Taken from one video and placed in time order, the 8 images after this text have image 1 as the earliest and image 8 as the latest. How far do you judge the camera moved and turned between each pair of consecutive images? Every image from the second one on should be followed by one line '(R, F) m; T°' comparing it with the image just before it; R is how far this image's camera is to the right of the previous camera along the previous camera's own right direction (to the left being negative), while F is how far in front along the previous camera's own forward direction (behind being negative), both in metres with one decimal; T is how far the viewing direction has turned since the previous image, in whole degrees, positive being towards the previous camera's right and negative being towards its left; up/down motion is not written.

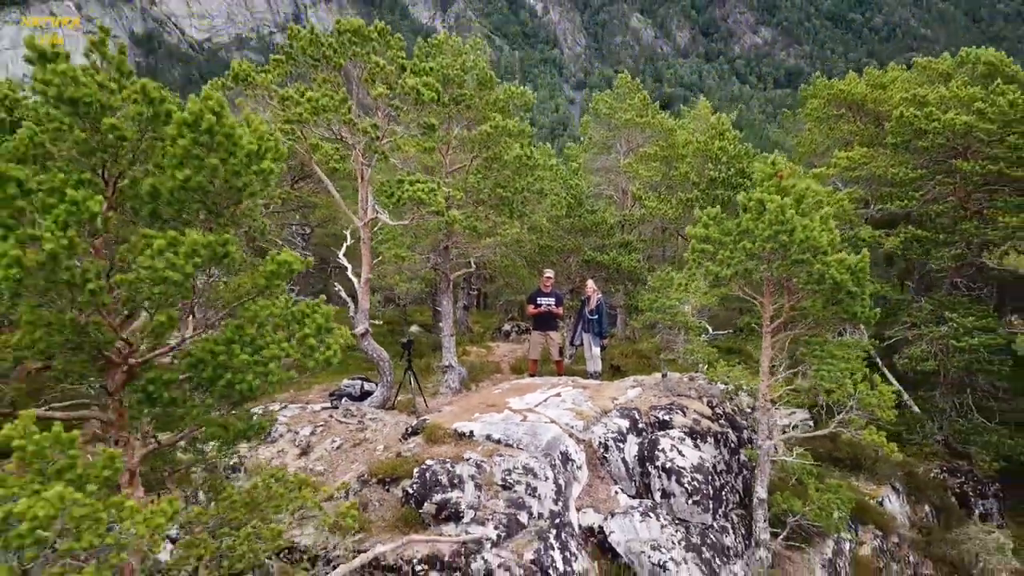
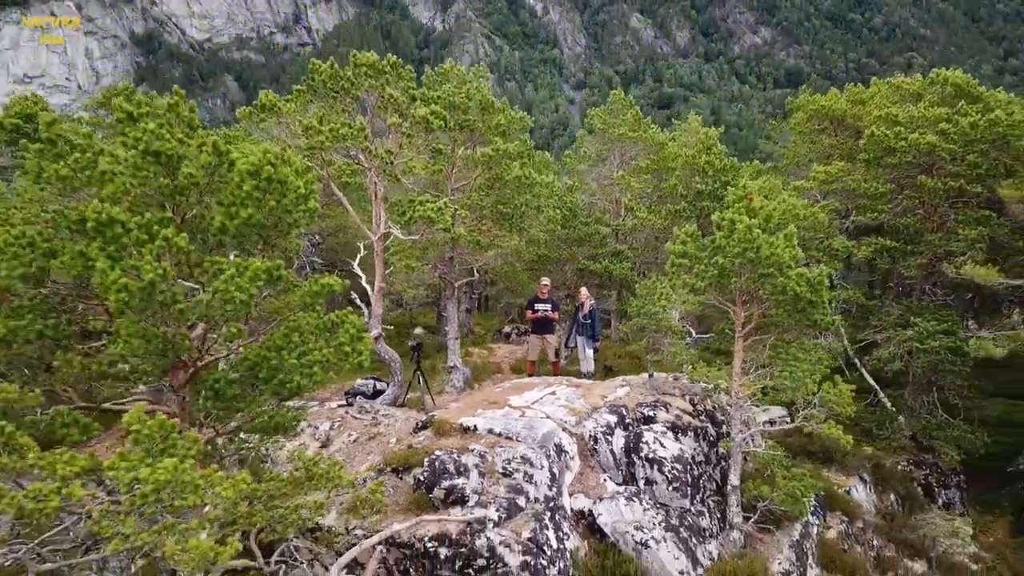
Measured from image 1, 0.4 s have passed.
(0.0, -1.7) m; 0°
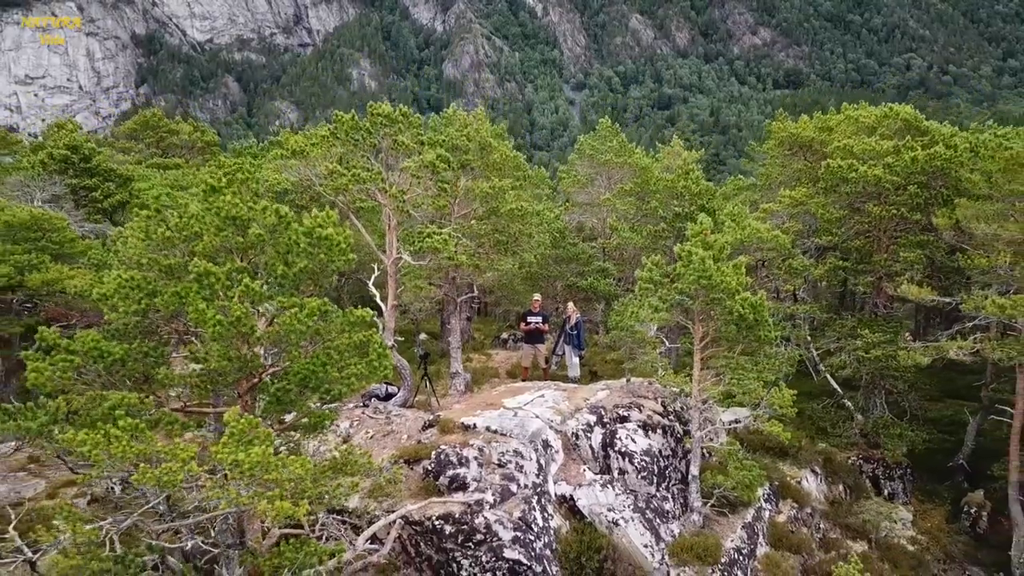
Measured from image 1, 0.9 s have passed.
(+0.1, -3.0) m; 0°
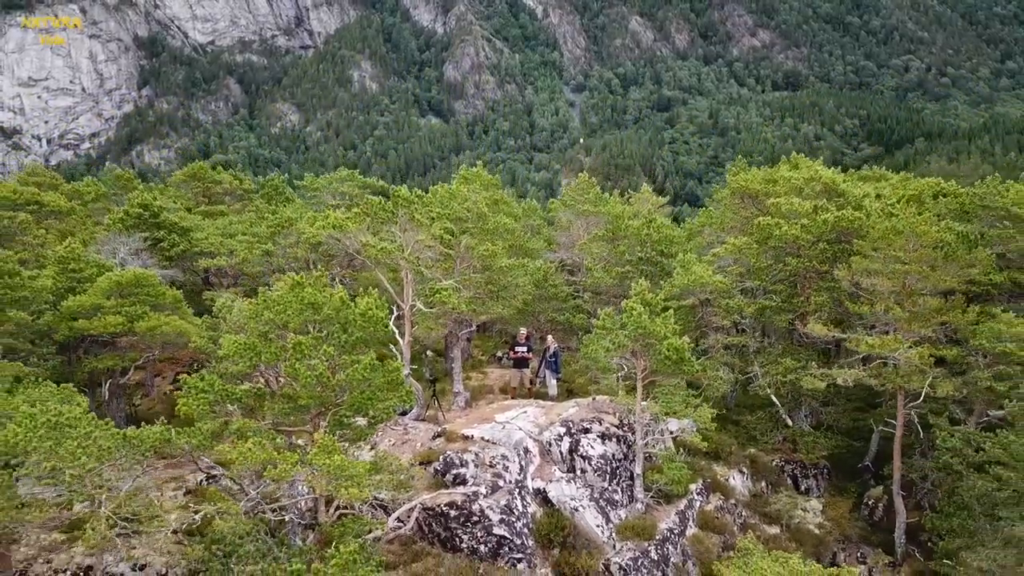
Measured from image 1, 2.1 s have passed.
(+0.3, -6.3) m; 0°
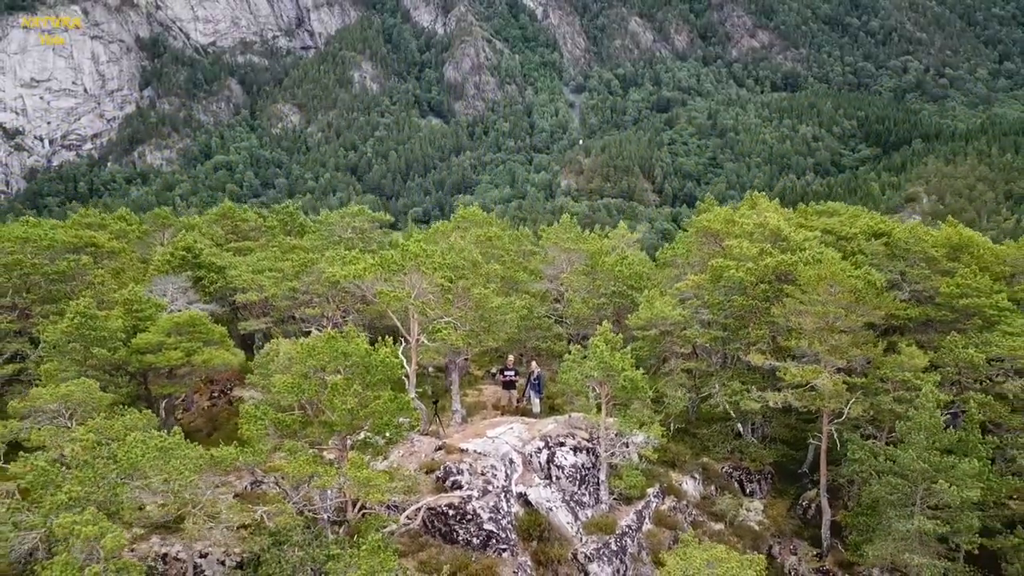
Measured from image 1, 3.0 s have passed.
(+0.4, -5.8) m; 0°
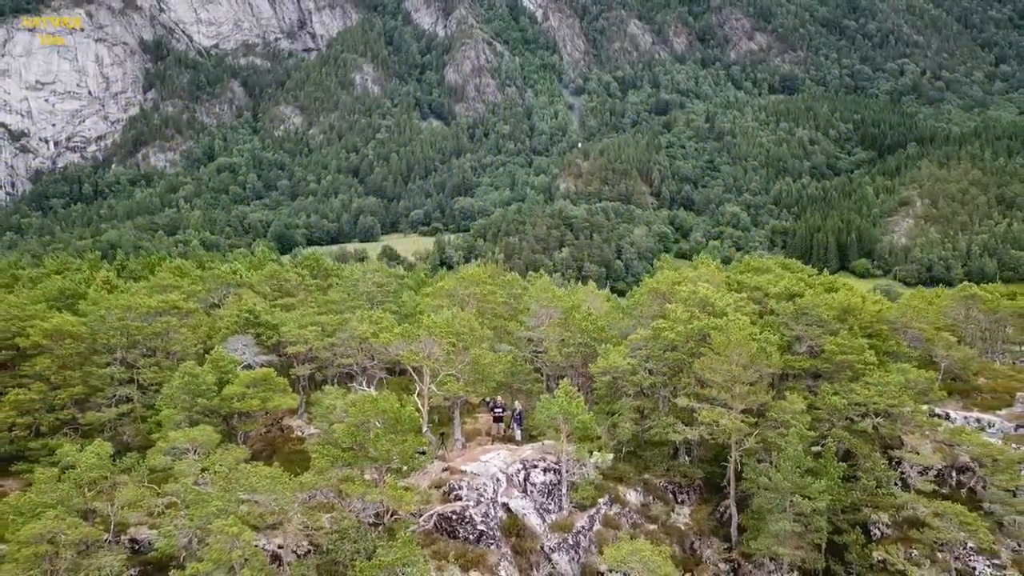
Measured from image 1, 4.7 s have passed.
(+0.7, -11.9) m; 0°
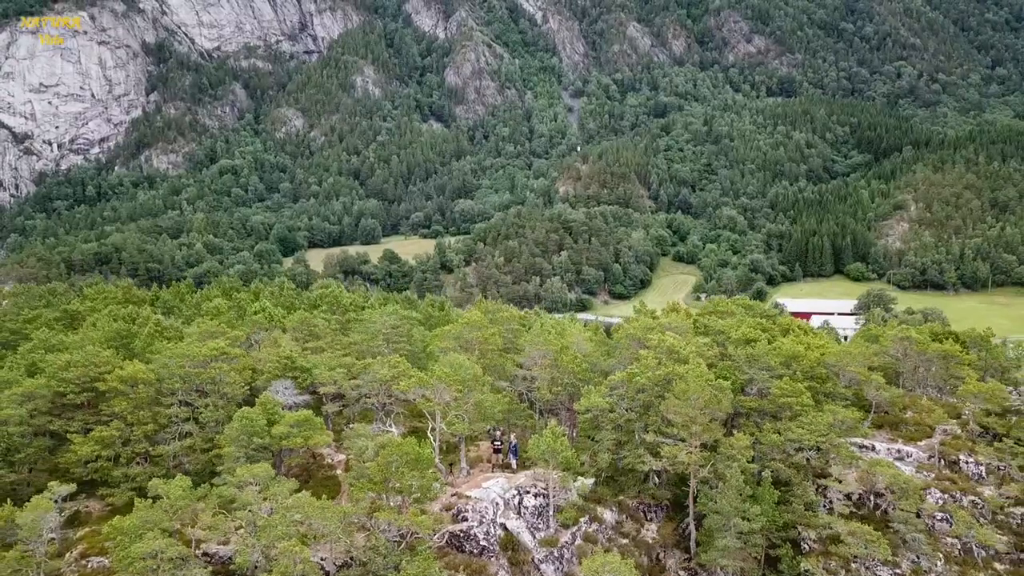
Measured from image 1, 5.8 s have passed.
(+0.2, -9.7) m; 0°
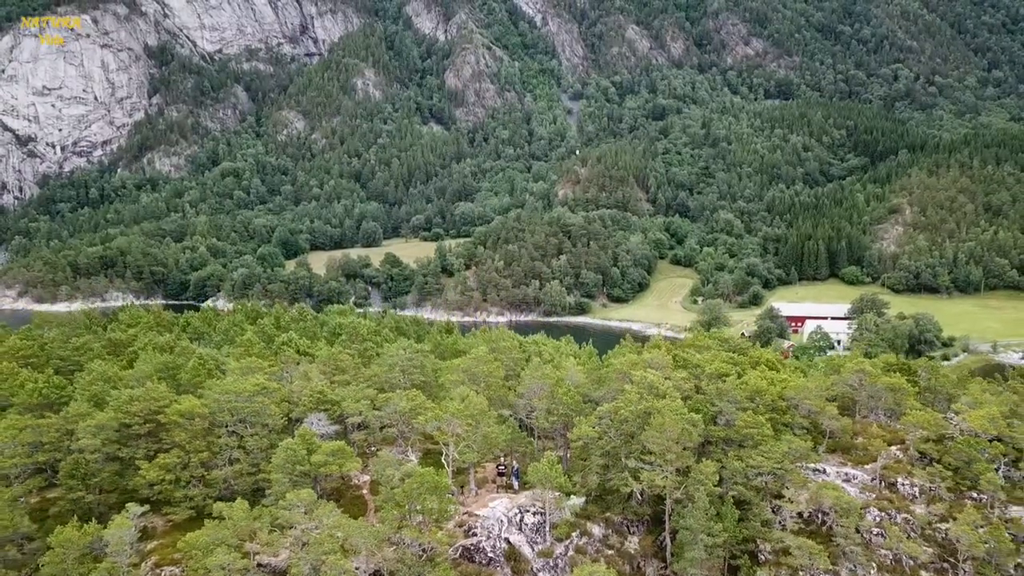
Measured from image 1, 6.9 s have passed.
(-0.2, -9.7) m; 0°
